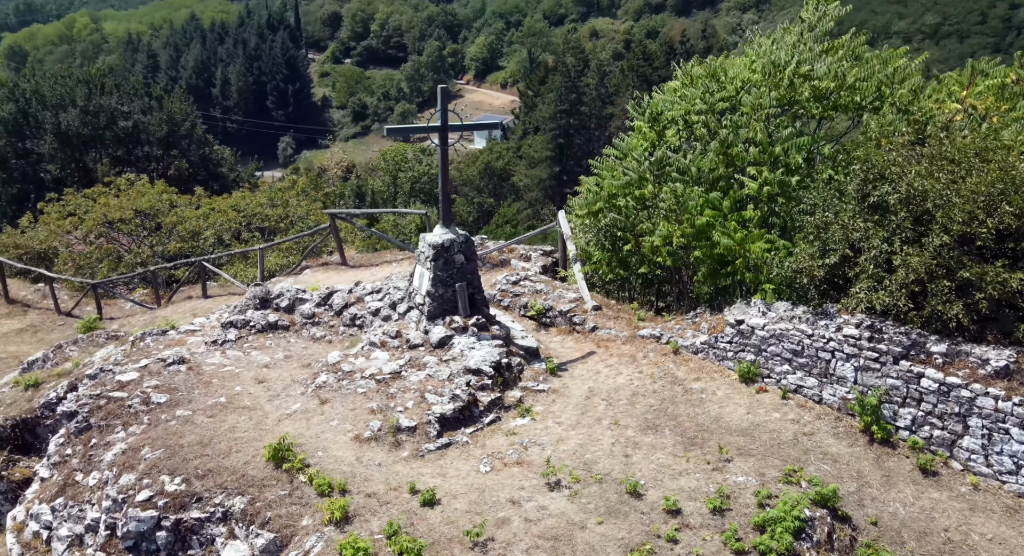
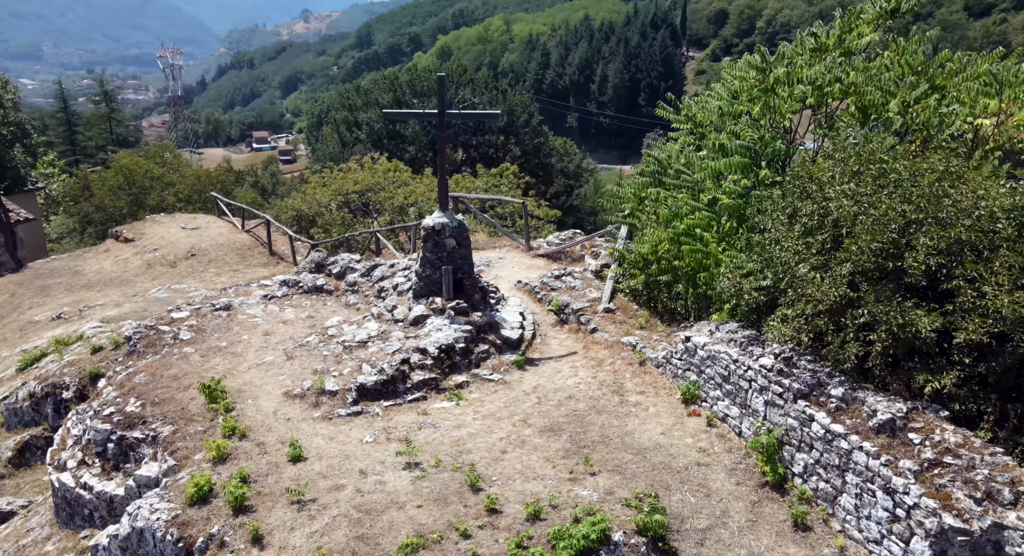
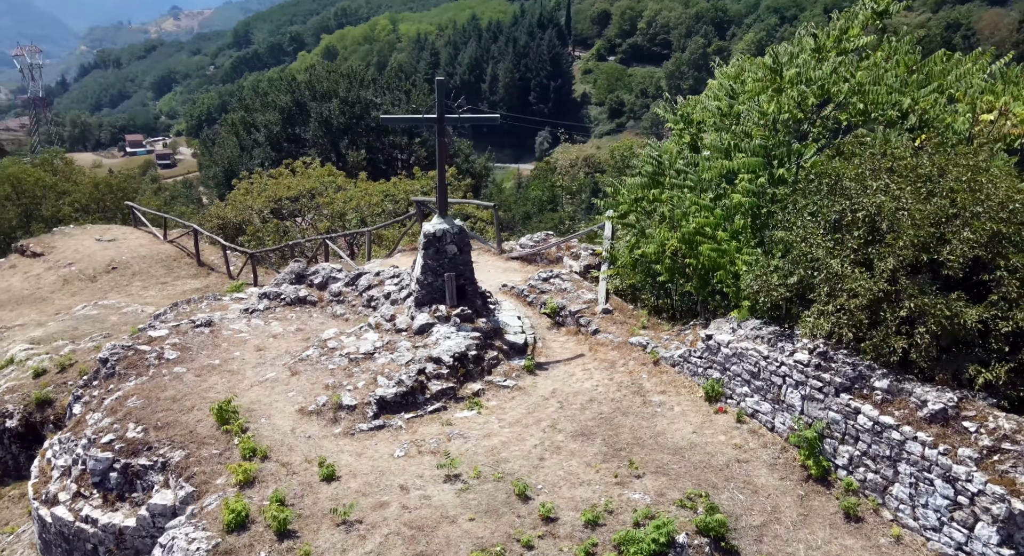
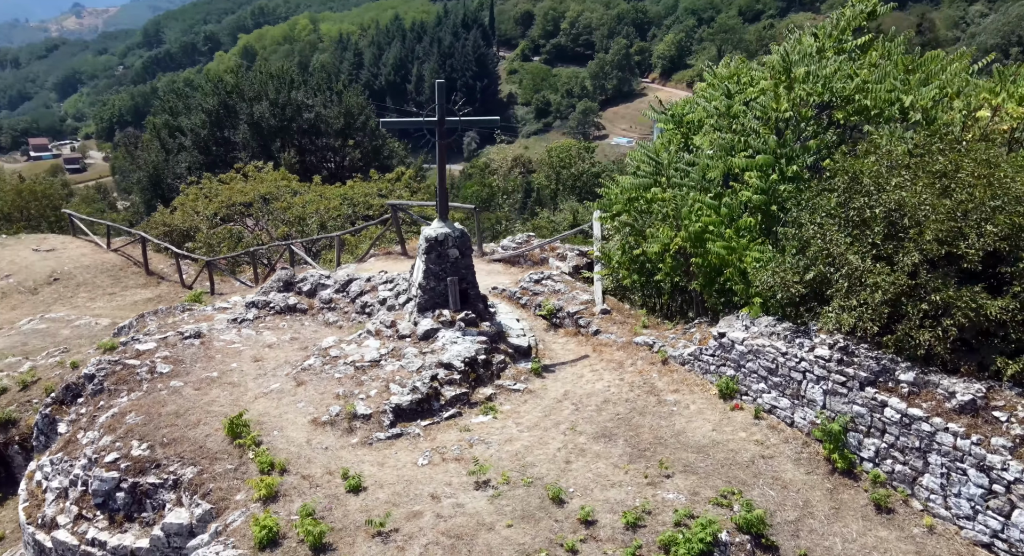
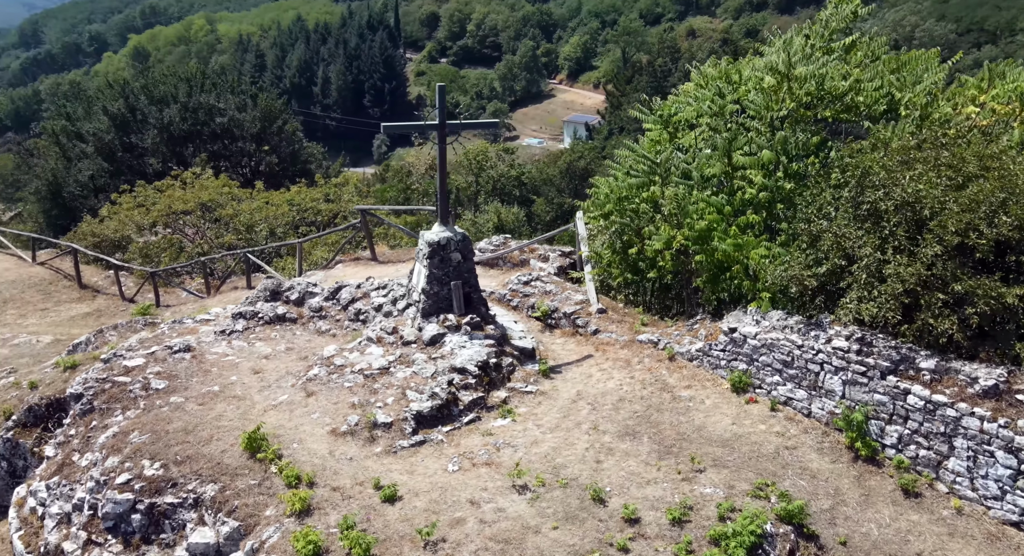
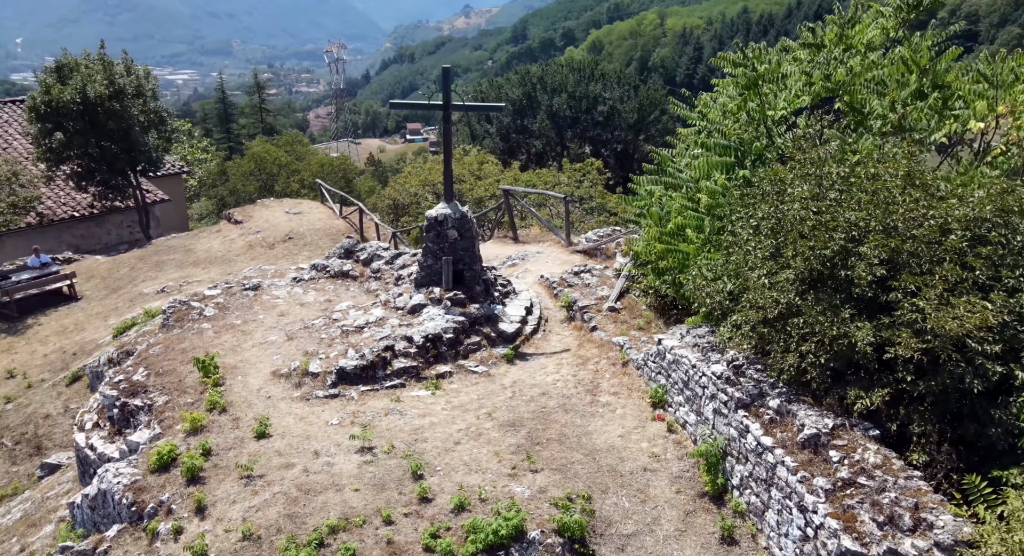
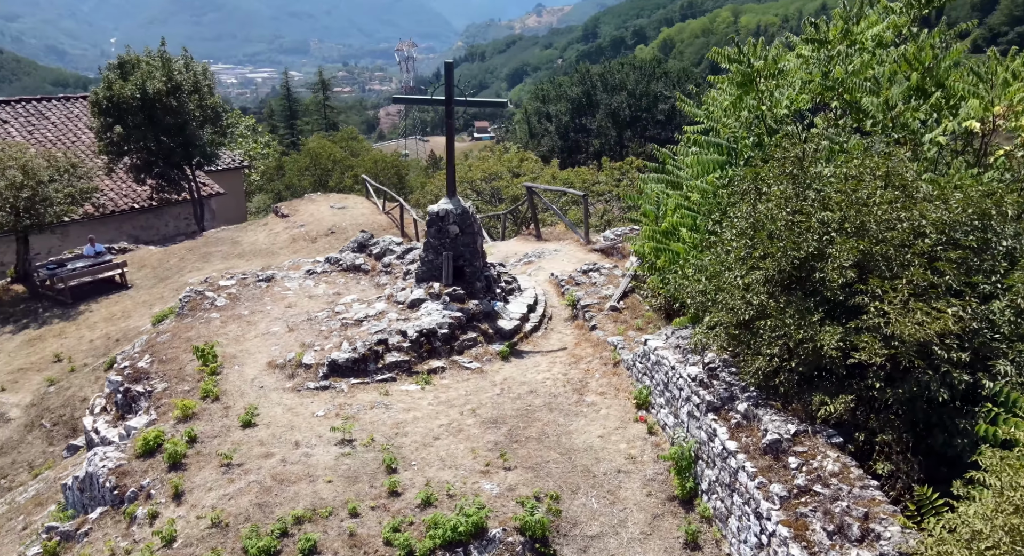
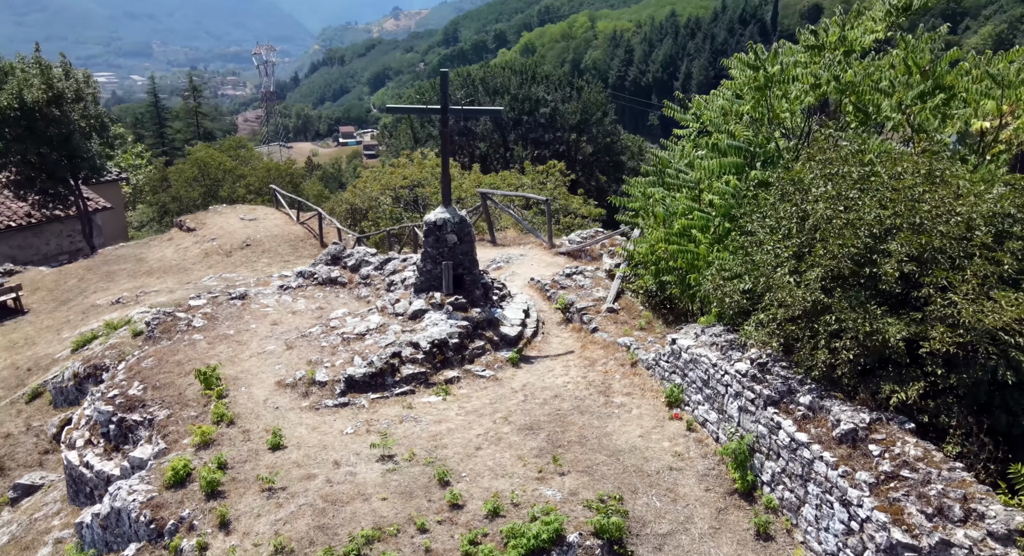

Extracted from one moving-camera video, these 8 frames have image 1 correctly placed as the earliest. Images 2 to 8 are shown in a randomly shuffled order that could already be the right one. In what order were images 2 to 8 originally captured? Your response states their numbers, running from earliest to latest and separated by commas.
5, 4, 3, 2, 8, 6, 7
